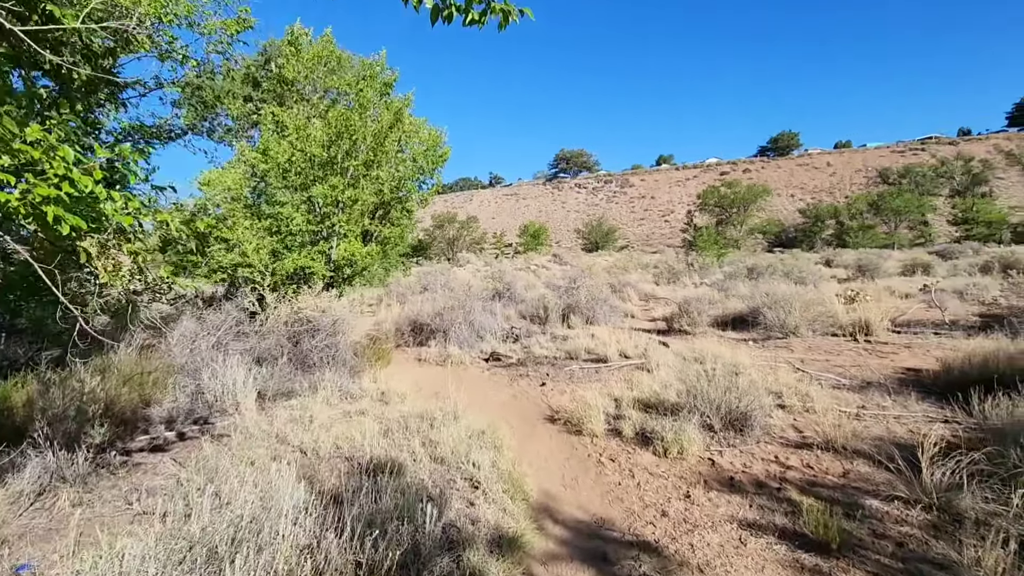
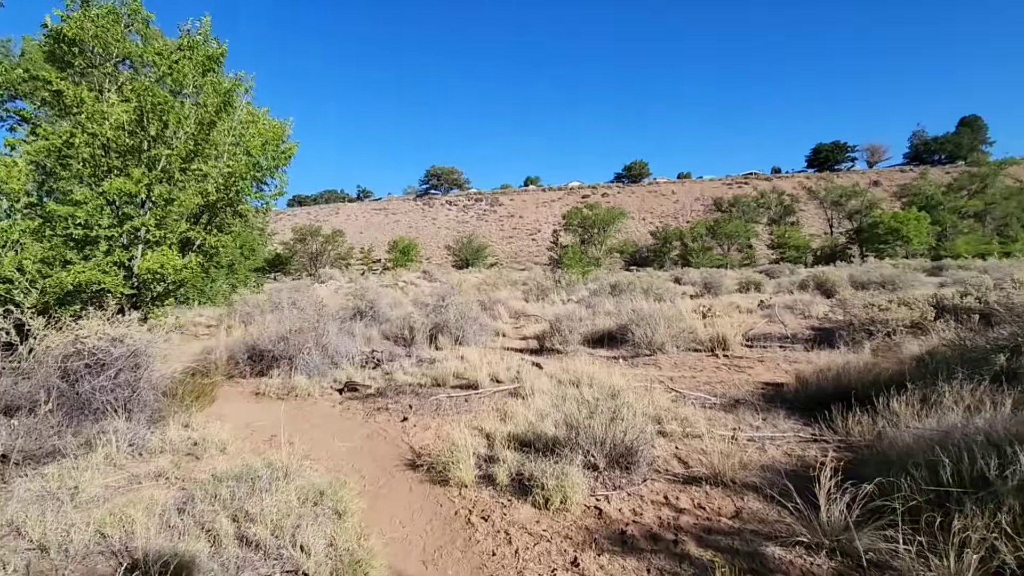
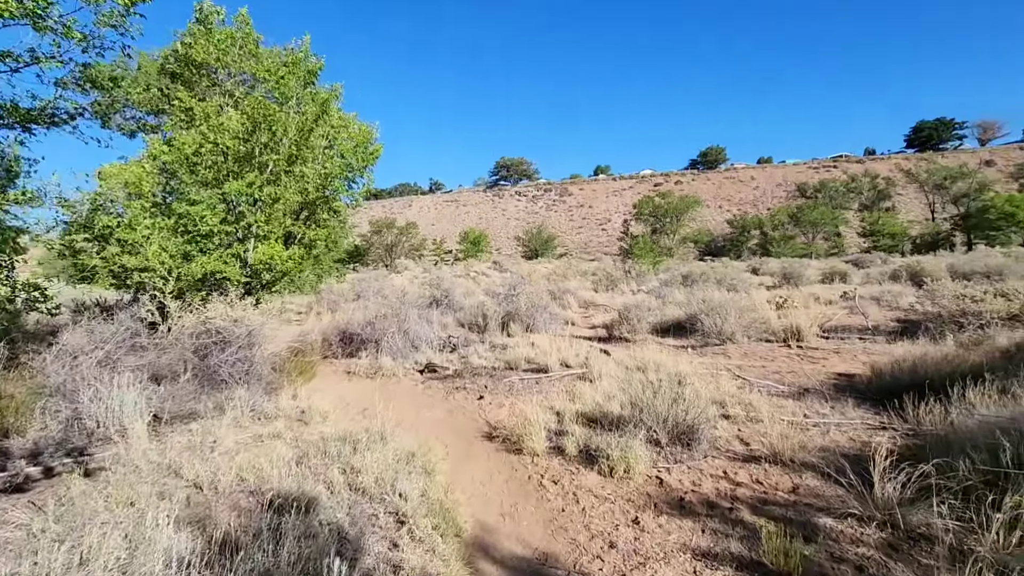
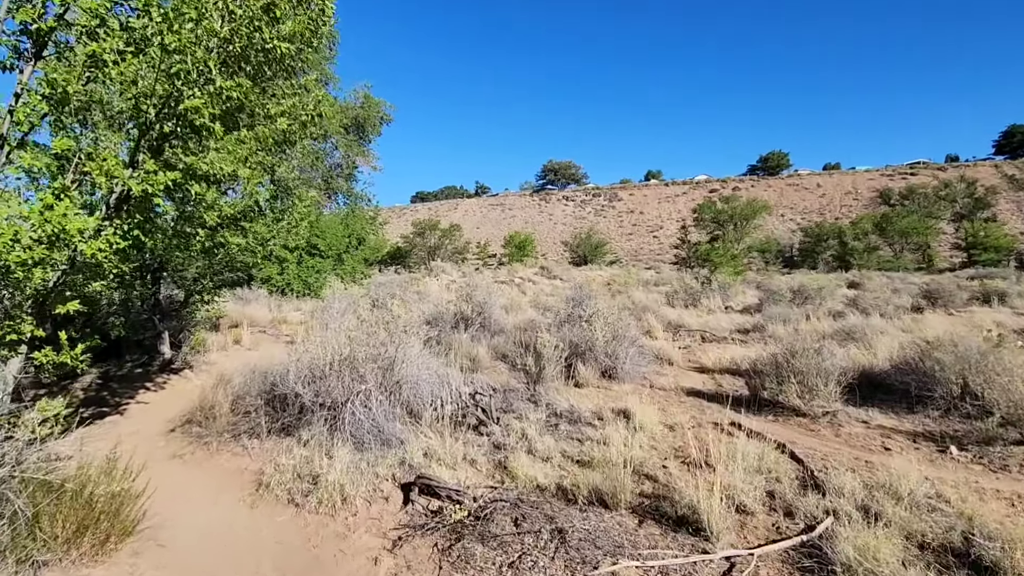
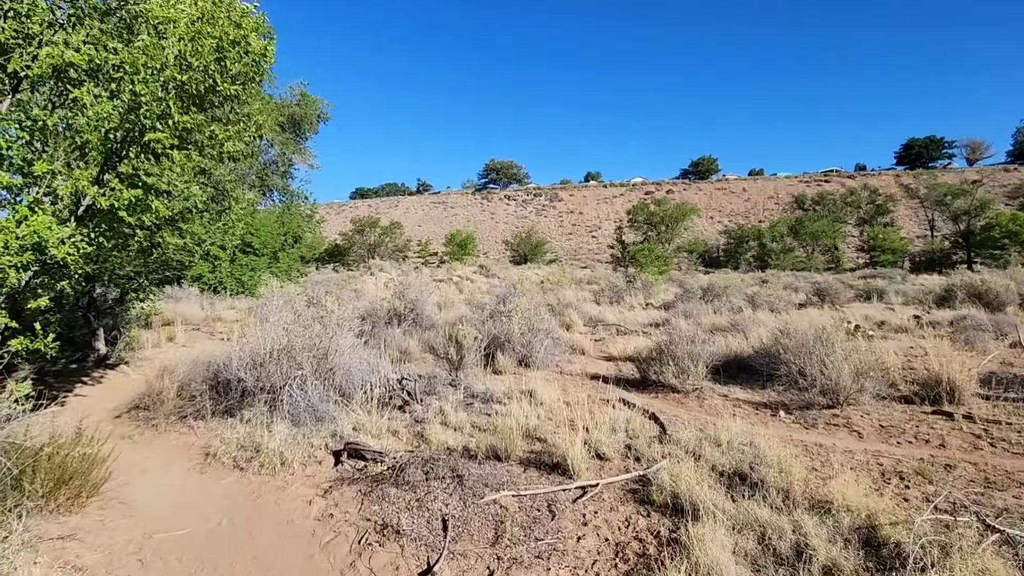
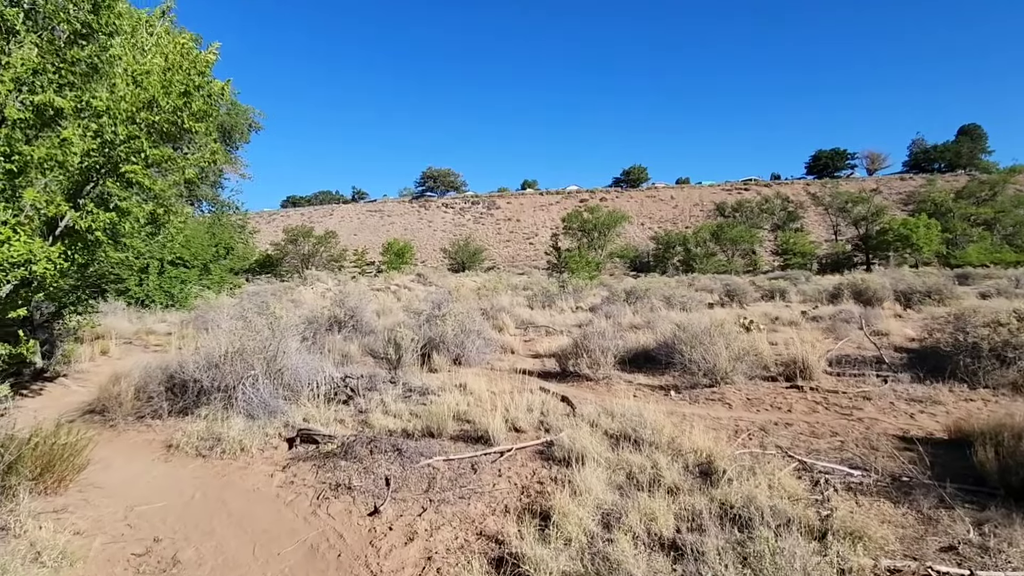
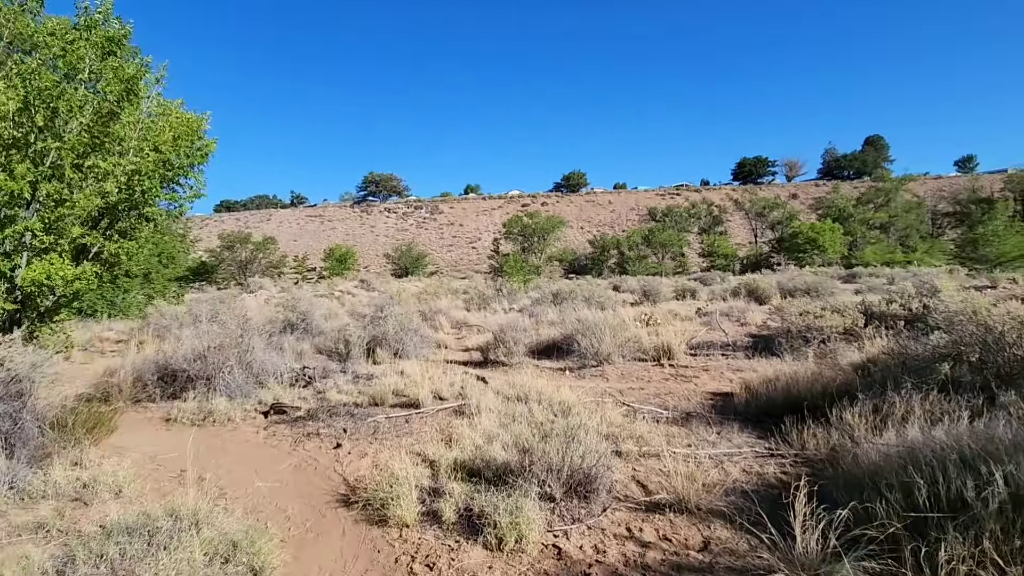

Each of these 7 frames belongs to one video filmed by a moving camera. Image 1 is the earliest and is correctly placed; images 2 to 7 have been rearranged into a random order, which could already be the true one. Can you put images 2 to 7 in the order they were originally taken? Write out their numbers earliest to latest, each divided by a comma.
3, 2, 7, 6, 5, 4
